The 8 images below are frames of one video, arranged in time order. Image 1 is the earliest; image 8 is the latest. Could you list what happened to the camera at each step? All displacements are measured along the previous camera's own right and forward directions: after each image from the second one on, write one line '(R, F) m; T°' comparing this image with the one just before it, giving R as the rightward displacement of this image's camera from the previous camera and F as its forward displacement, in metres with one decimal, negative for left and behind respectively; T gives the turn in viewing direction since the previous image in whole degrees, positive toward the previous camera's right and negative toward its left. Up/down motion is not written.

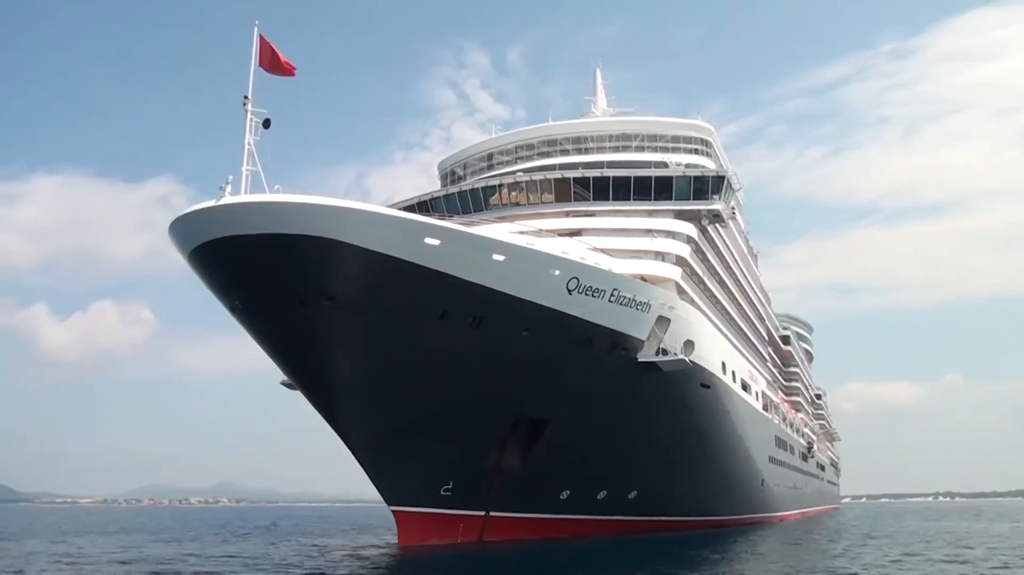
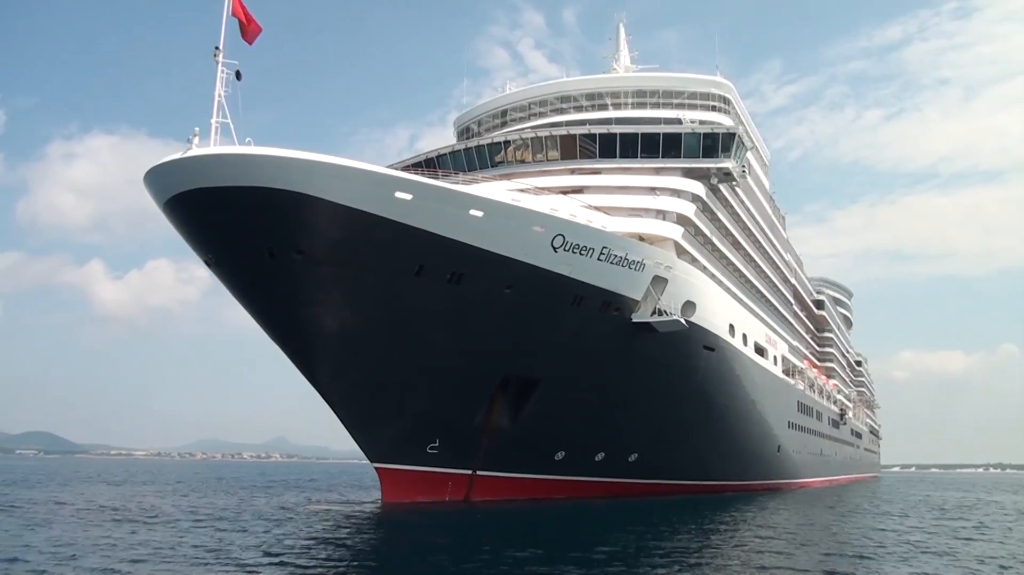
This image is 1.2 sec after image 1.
(+1.1, +0.3) m; -3°
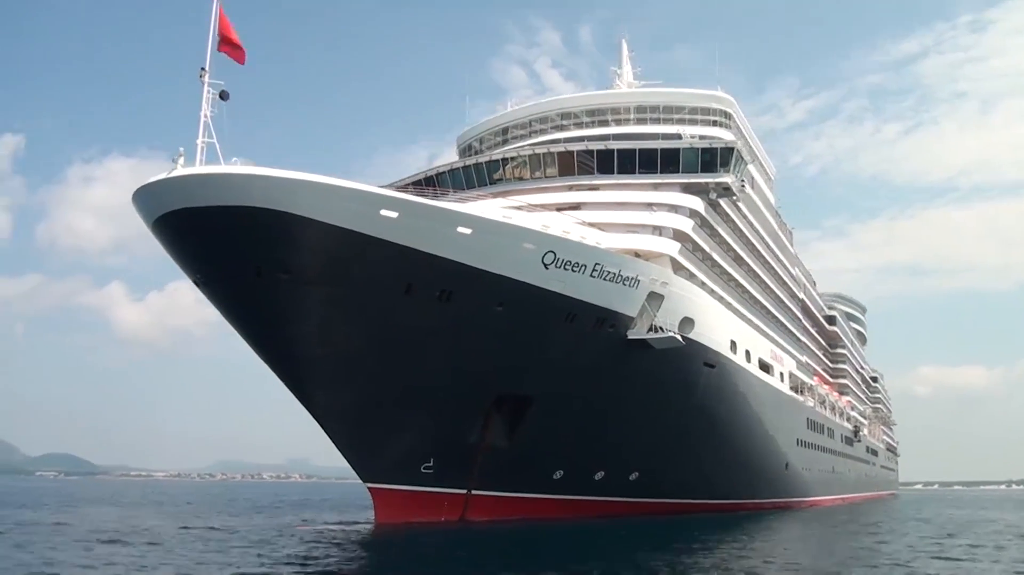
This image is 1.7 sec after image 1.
(+0.4, +0.1) m; -1°
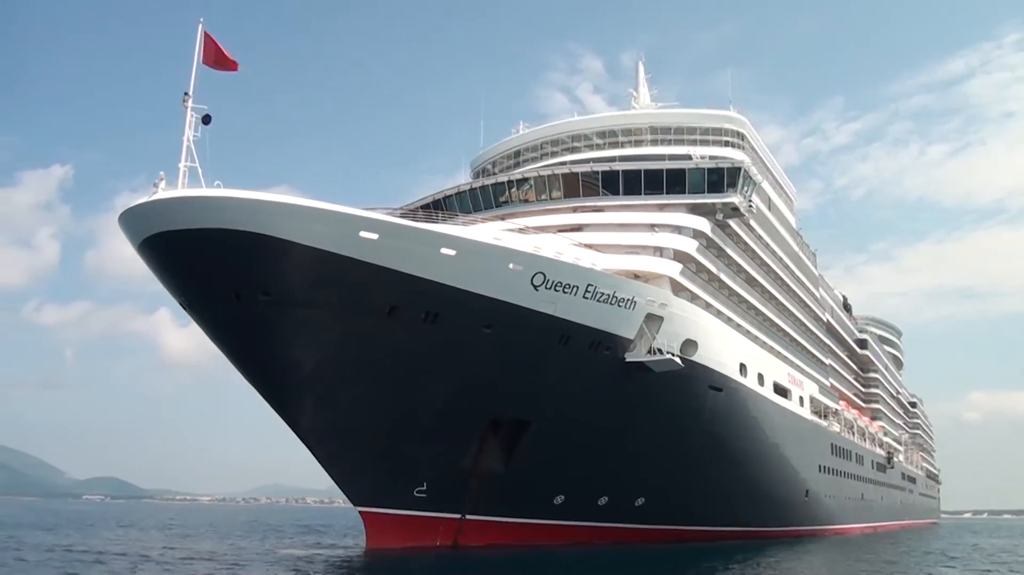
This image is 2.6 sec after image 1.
(+0.8, +0.2) m; -3°
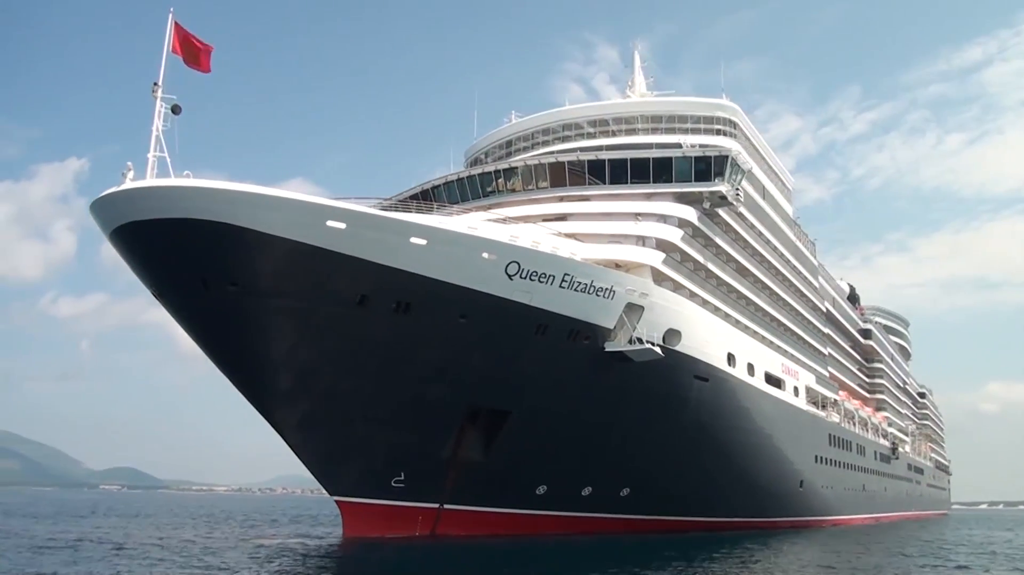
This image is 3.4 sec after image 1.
(+0.7, +0.1) m; -1°
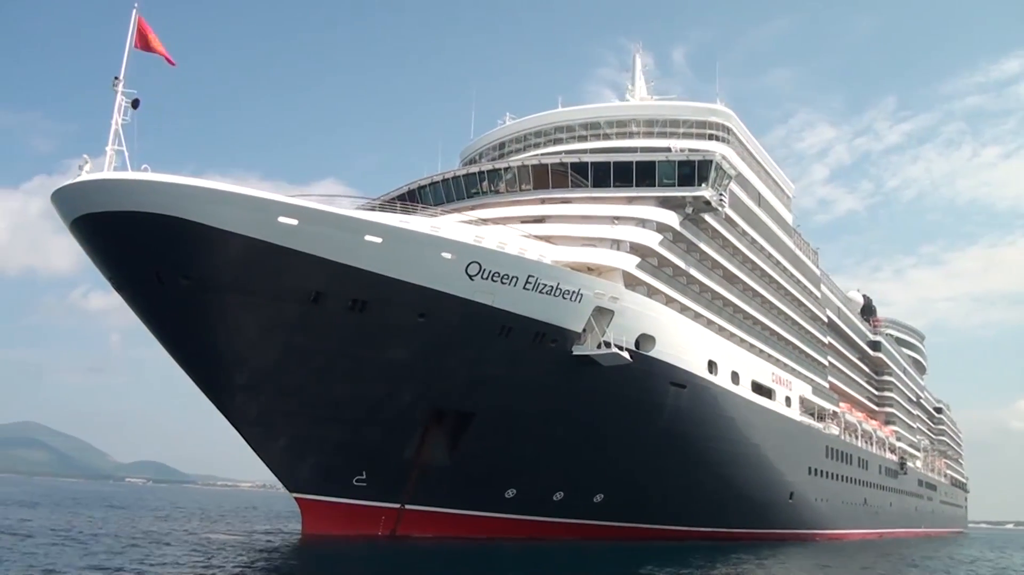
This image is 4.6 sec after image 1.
(+1.1, +0.1) m; -2°
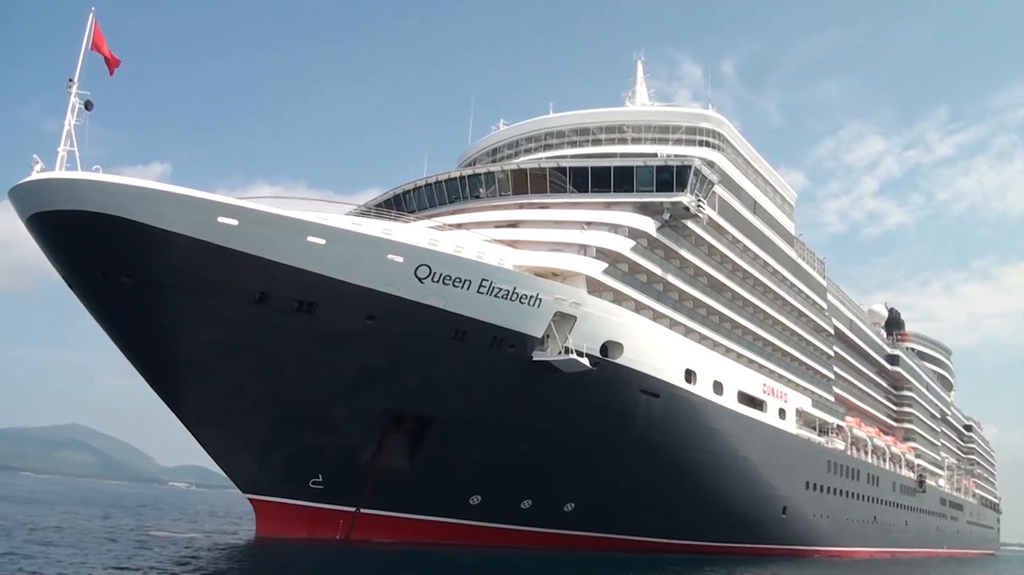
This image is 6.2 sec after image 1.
(+1.4, +0.1) m; -2°
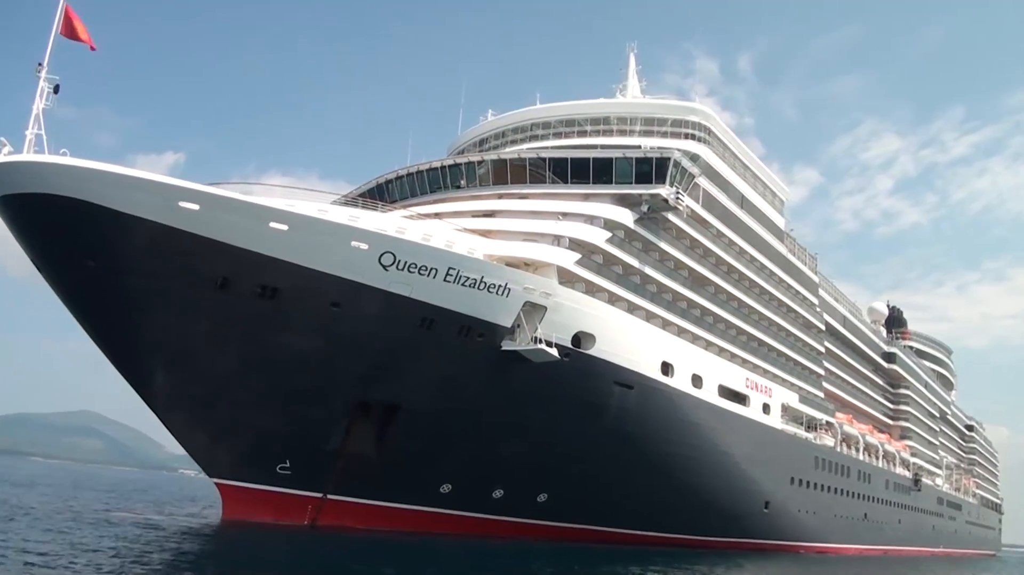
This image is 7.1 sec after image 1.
(+0.8, 0.0) m; -1°
